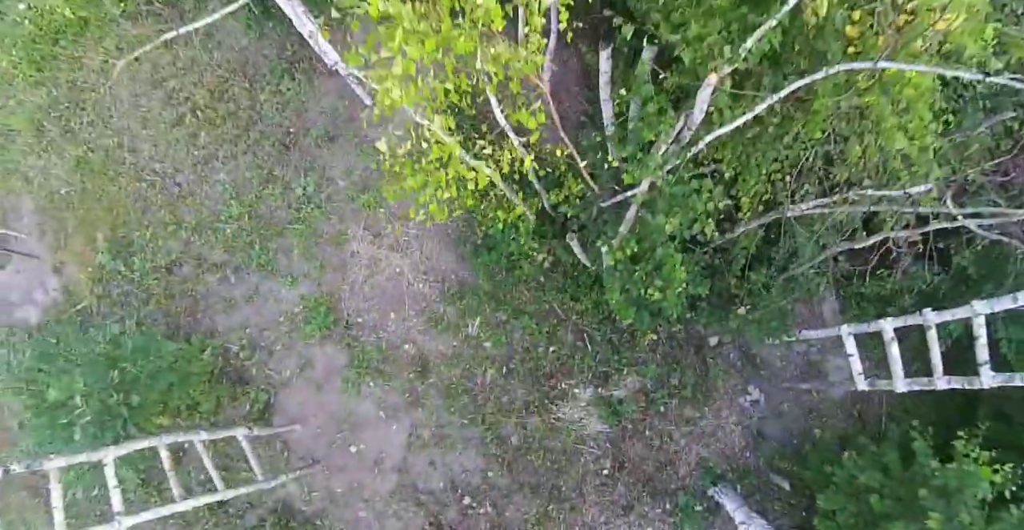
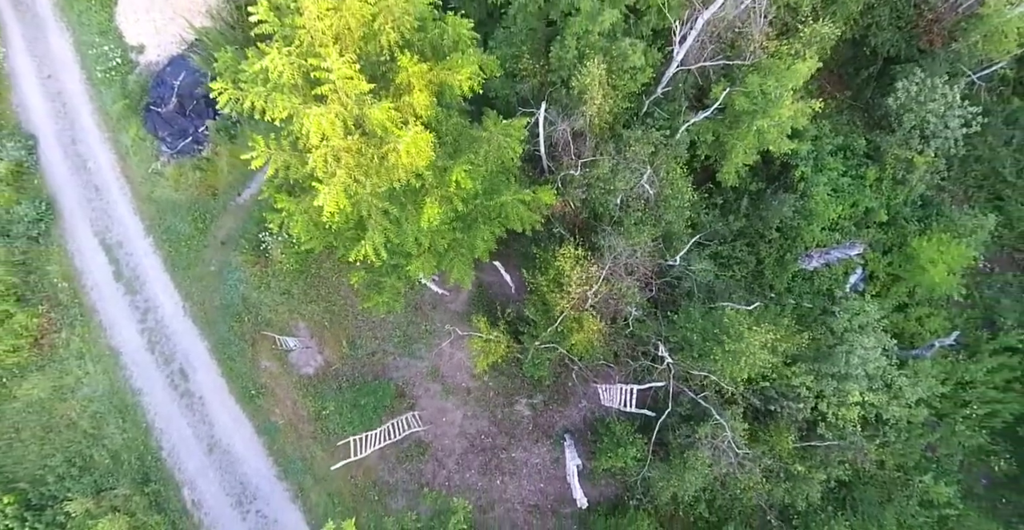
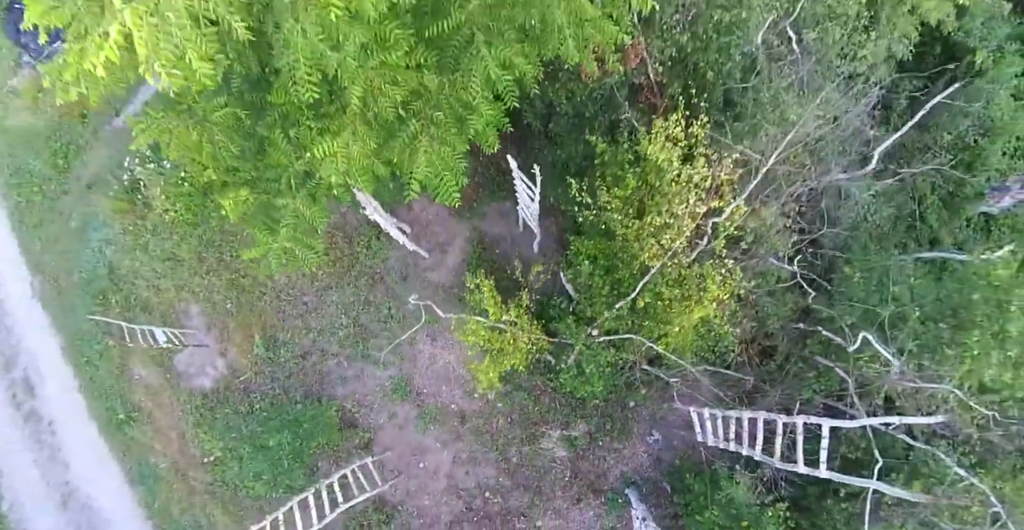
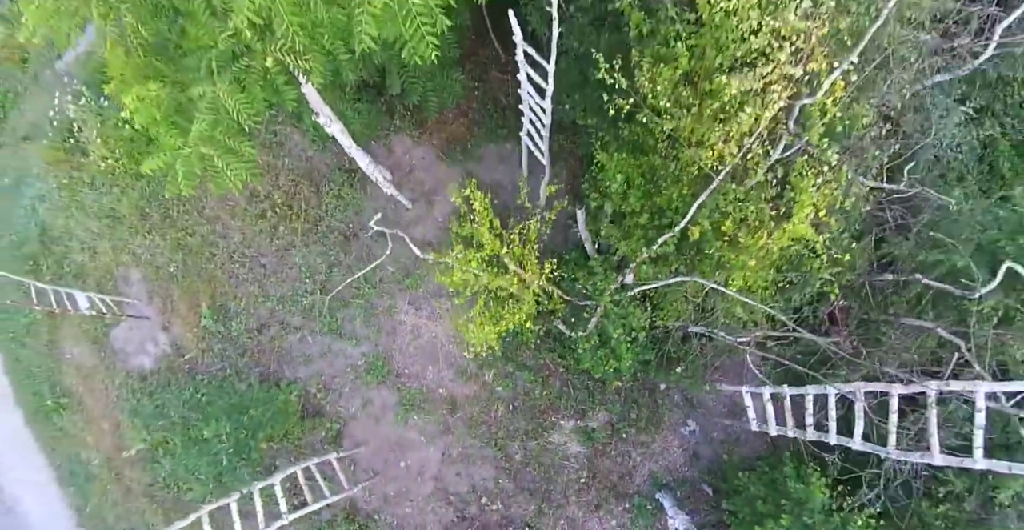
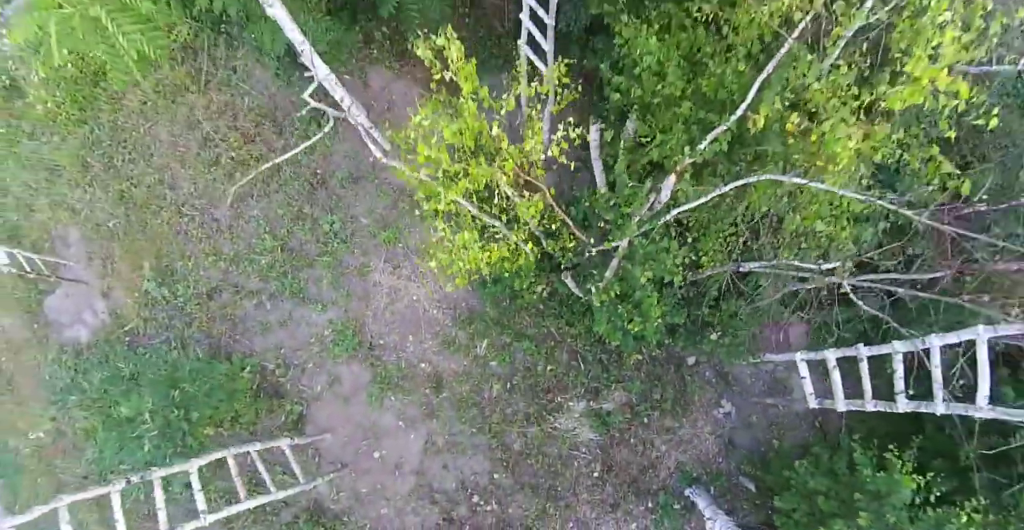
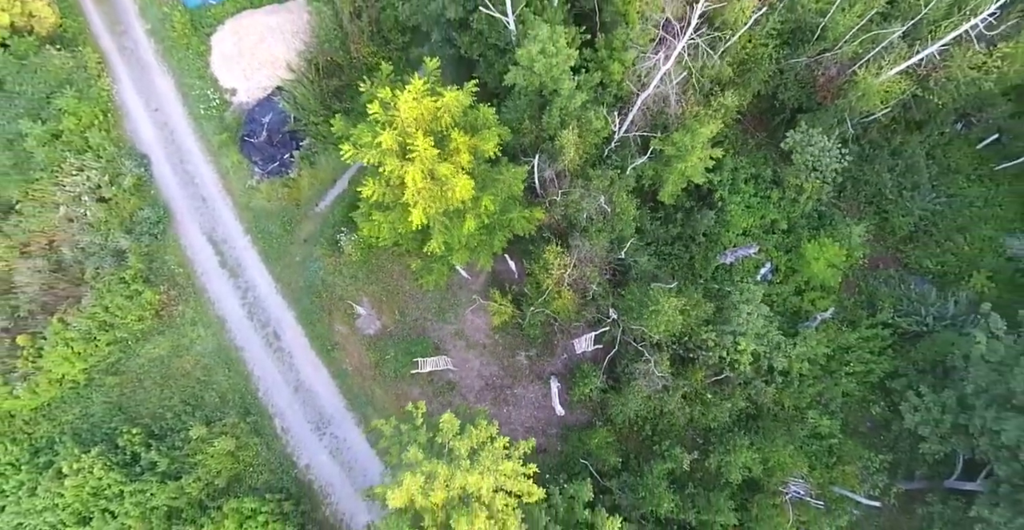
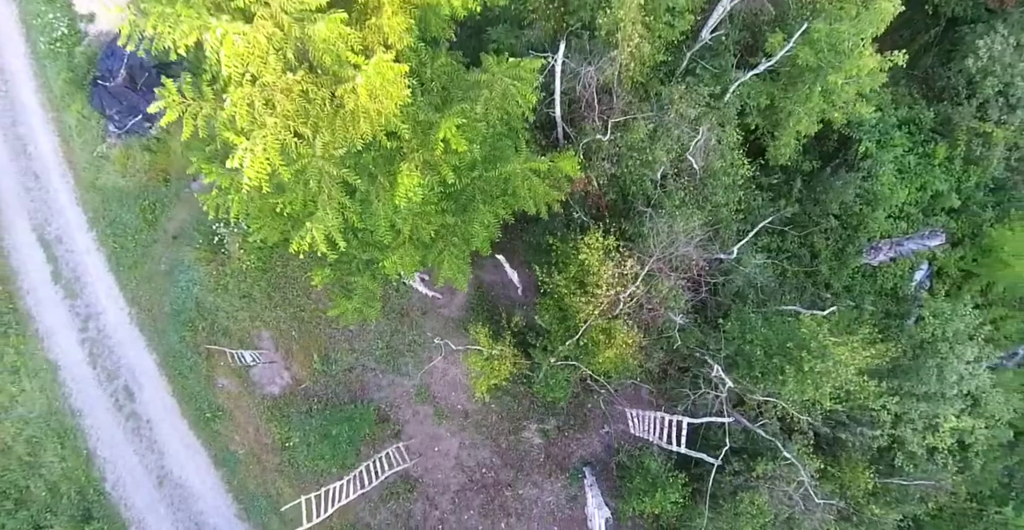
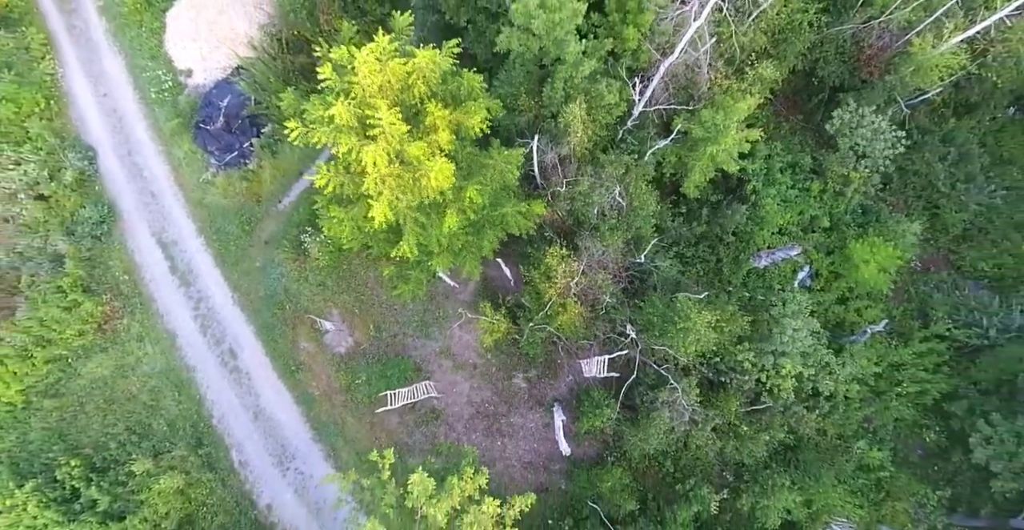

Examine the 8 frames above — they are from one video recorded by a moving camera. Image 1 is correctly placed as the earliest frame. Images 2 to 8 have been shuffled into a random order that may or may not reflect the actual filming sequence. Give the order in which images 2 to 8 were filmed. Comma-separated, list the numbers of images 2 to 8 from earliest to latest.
5, 4, 3, 7, 2, 8, 6
